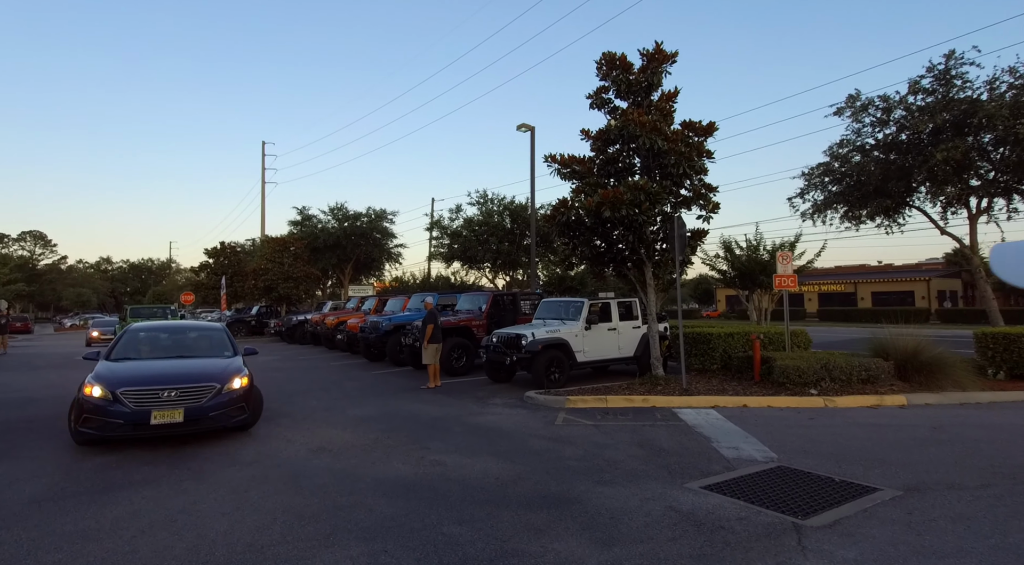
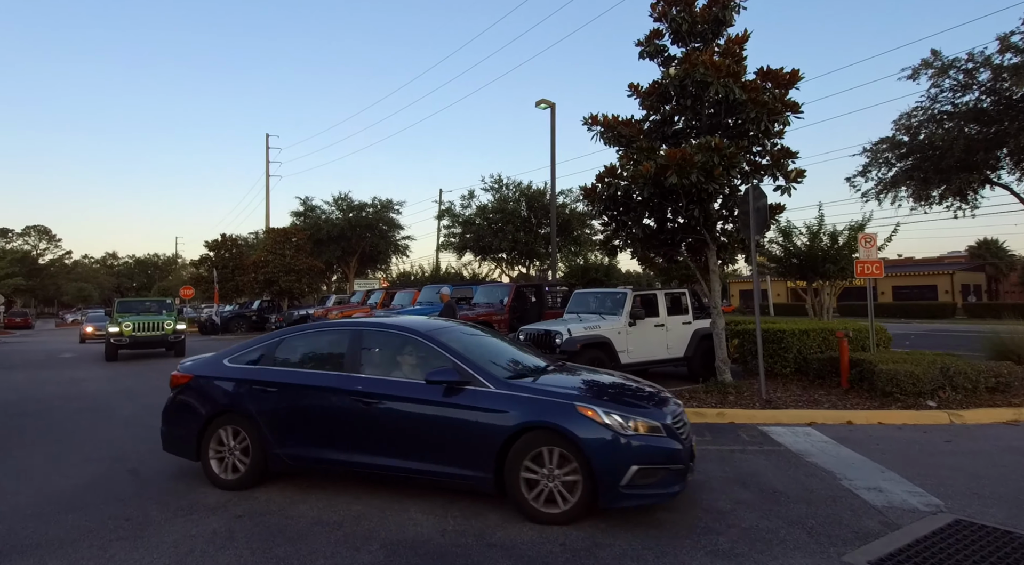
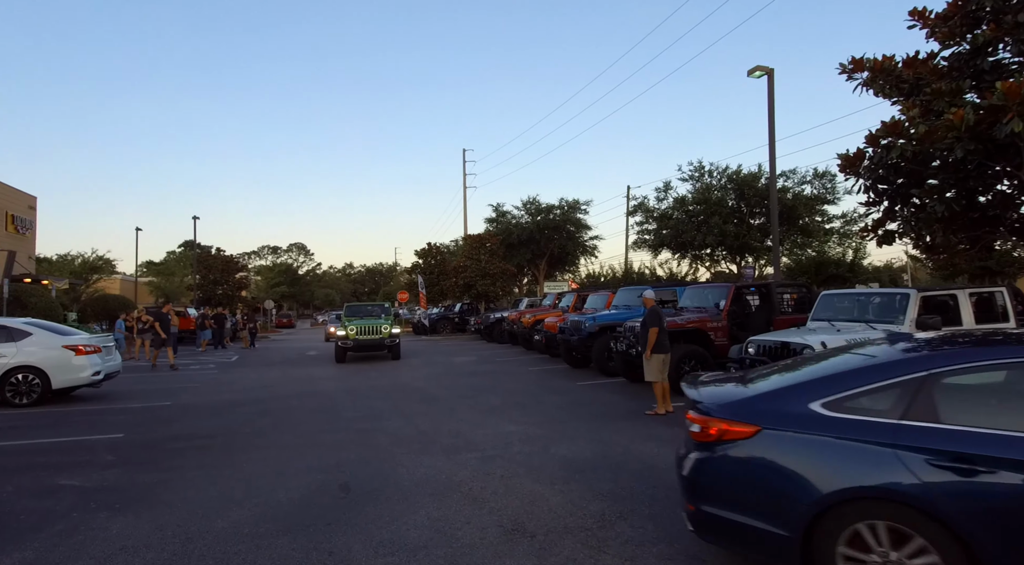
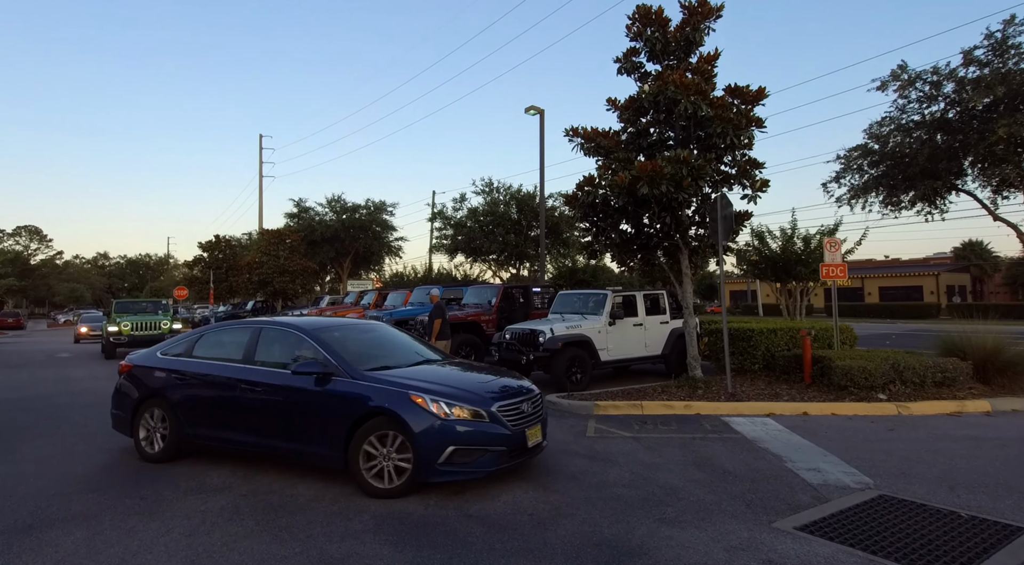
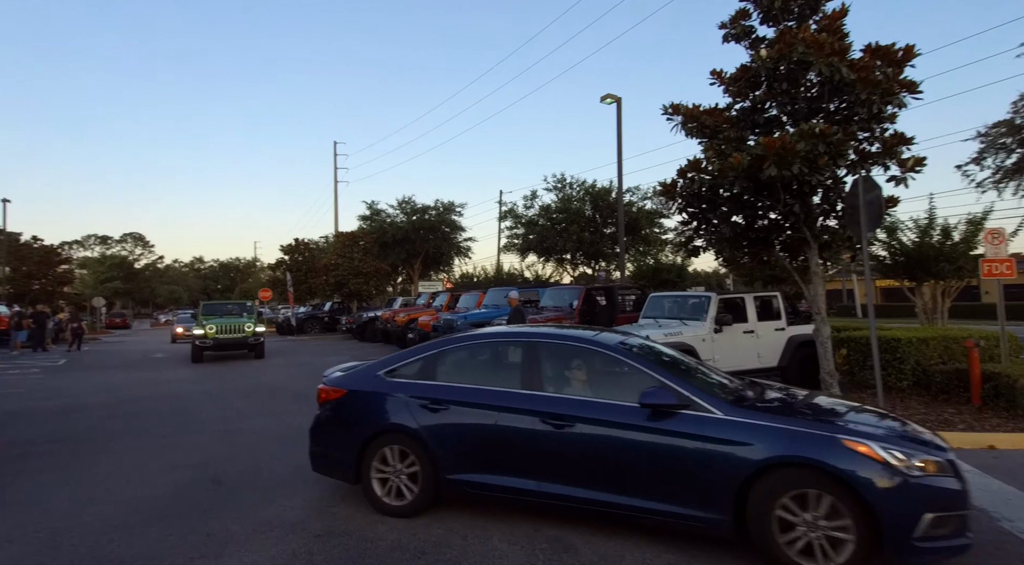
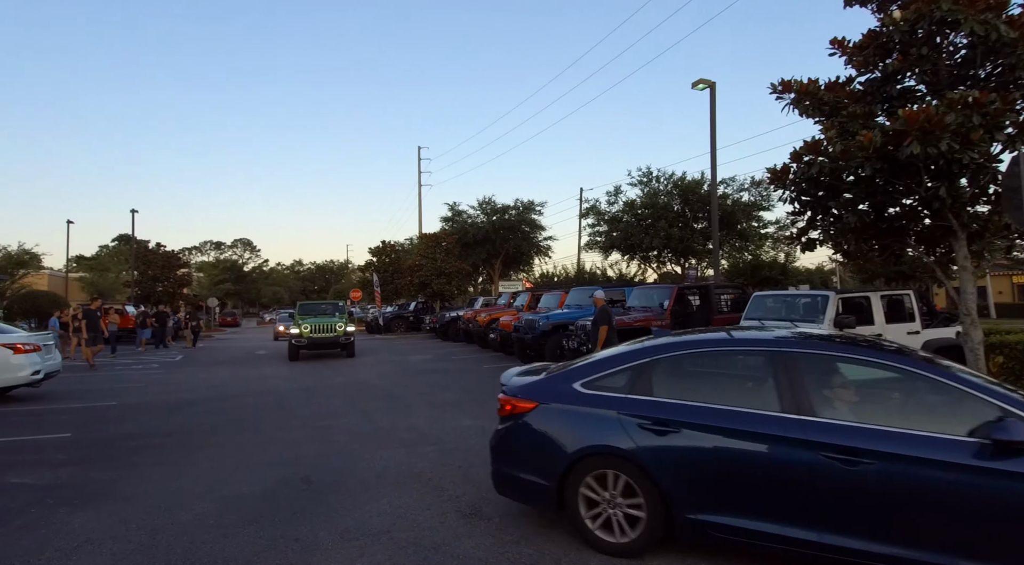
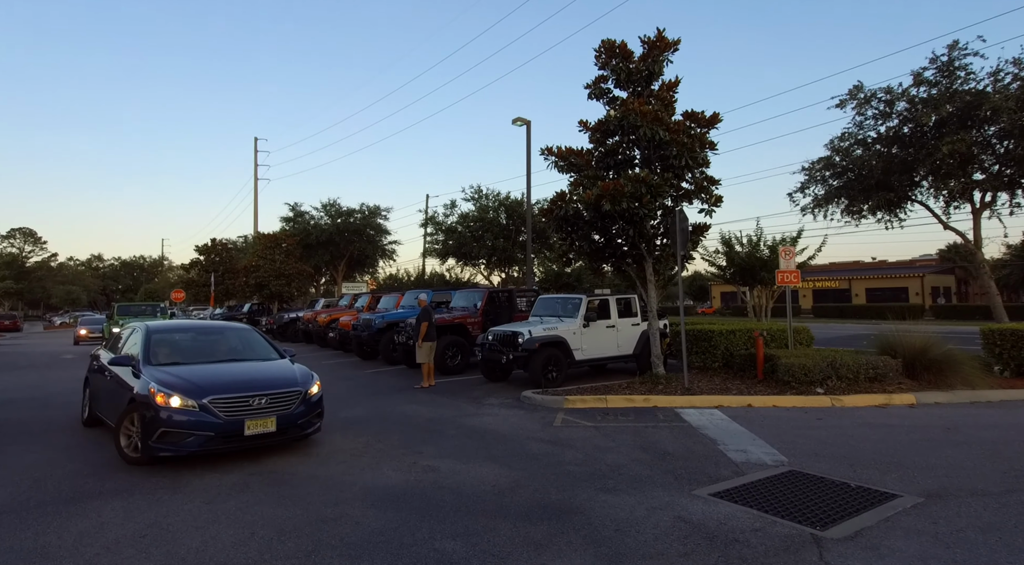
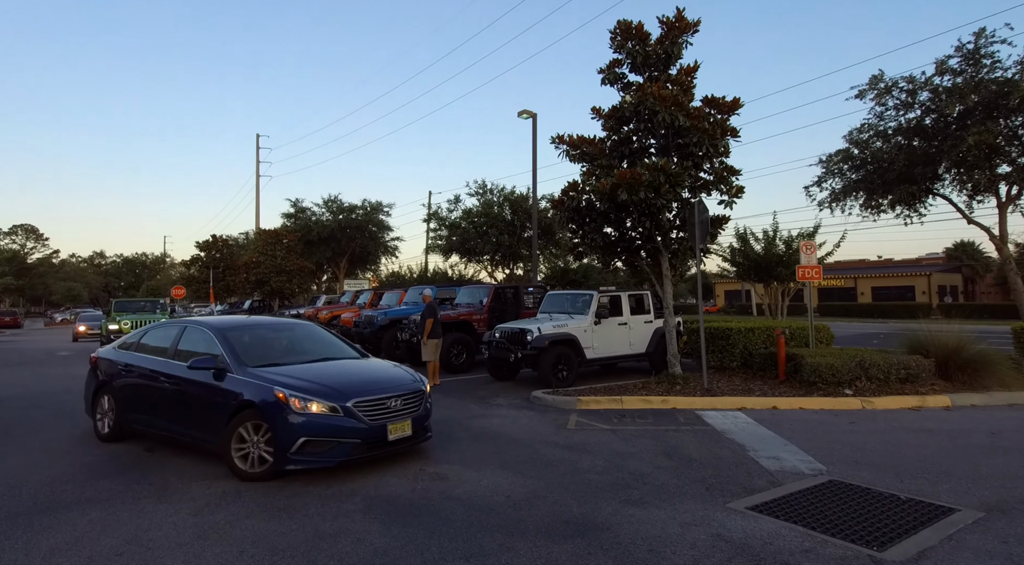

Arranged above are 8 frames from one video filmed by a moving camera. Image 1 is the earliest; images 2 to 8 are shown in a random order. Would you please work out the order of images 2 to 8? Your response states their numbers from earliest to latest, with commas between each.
7, 8, 4, 2, 5, 6, 3
